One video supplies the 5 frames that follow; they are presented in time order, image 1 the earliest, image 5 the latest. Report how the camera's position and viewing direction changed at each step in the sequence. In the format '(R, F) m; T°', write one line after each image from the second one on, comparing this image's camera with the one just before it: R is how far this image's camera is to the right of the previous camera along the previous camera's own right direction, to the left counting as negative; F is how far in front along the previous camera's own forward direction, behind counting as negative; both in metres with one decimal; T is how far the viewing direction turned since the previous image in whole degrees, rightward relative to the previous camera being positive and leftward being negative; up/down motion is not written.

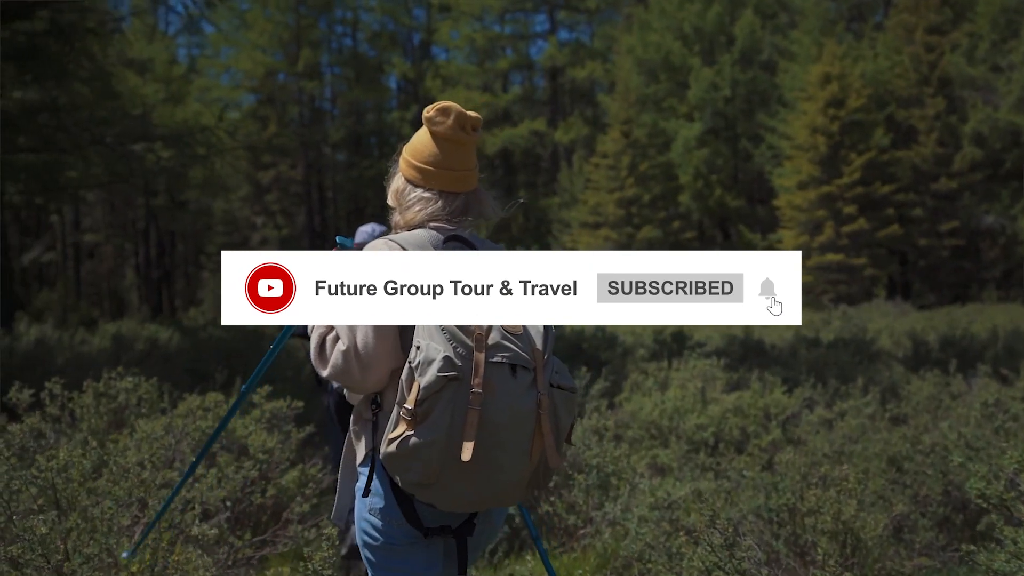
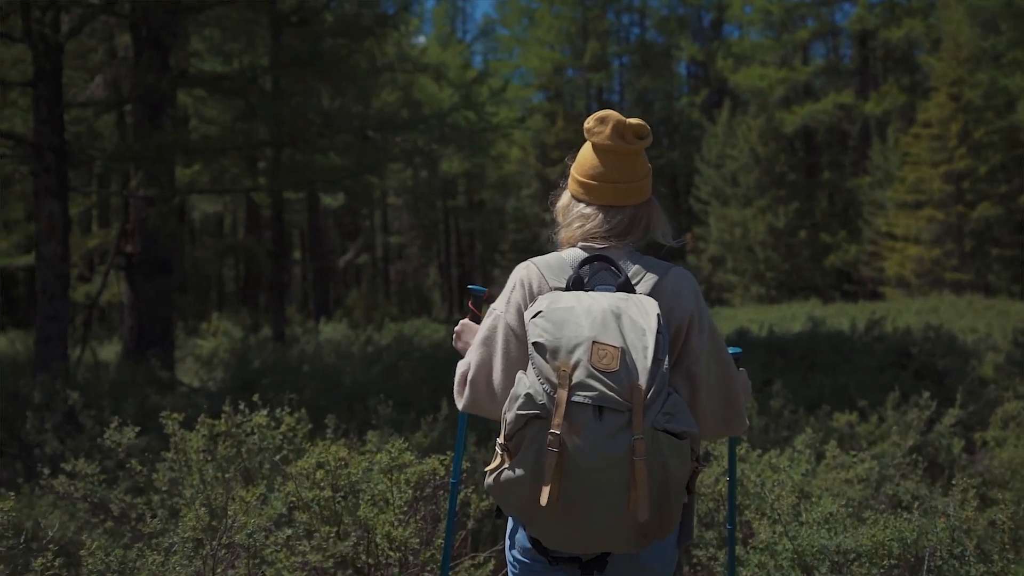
(0.0, +1.4) m; -19°
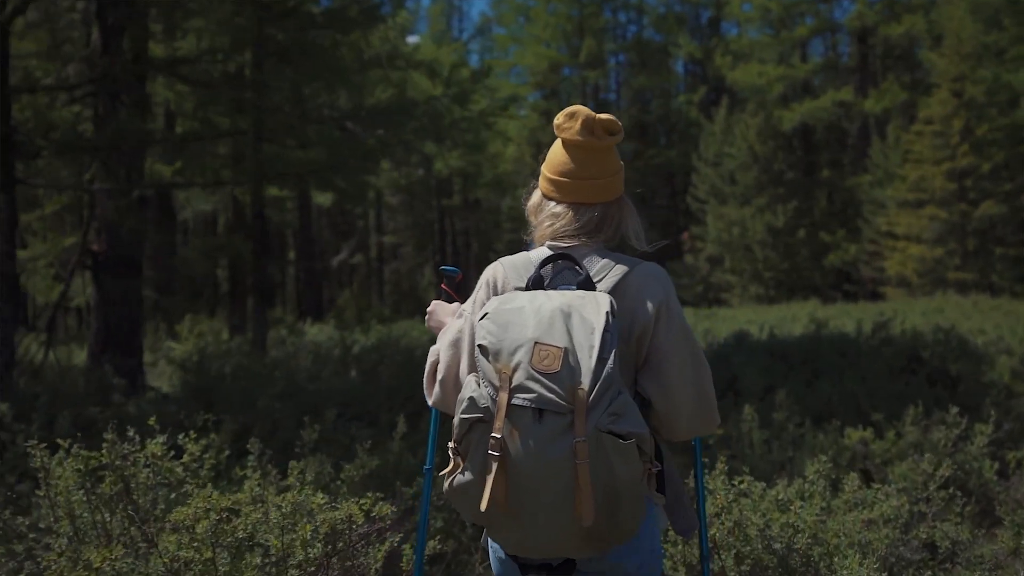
(+0.1, +0.5) m; 0°
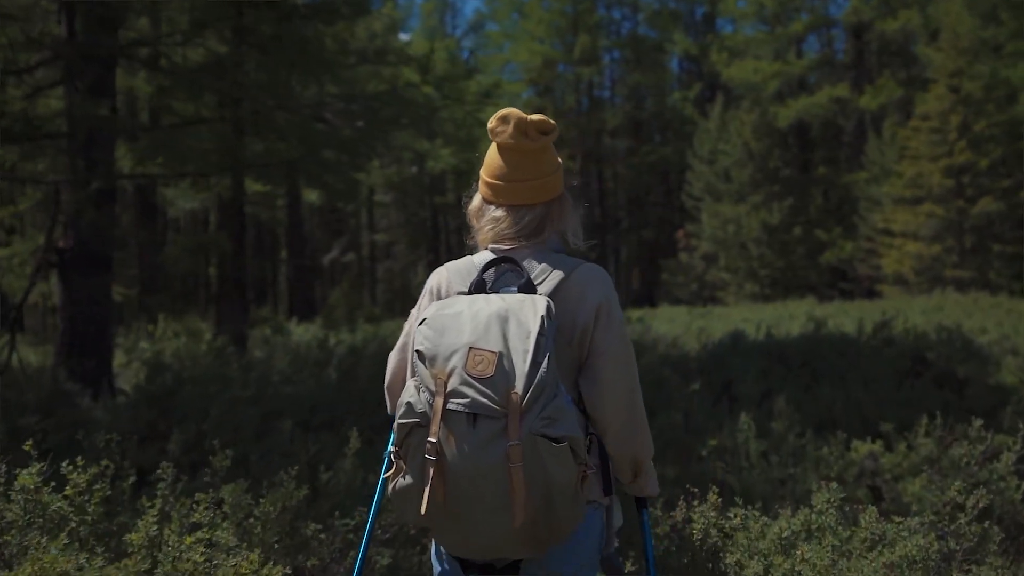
(+0.1, +0.4) m; 0°
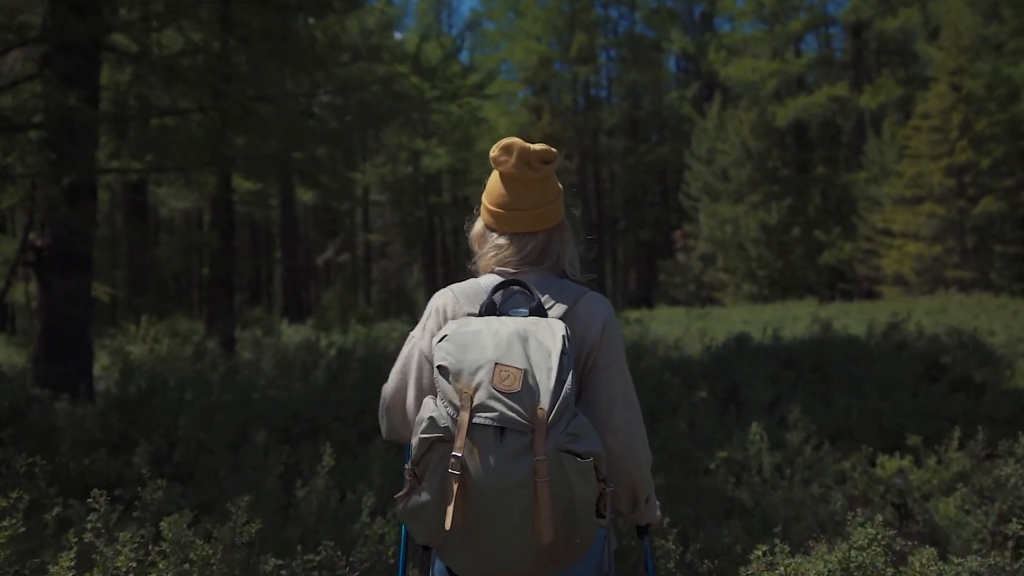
(0.0, +0.3) m; 0°
